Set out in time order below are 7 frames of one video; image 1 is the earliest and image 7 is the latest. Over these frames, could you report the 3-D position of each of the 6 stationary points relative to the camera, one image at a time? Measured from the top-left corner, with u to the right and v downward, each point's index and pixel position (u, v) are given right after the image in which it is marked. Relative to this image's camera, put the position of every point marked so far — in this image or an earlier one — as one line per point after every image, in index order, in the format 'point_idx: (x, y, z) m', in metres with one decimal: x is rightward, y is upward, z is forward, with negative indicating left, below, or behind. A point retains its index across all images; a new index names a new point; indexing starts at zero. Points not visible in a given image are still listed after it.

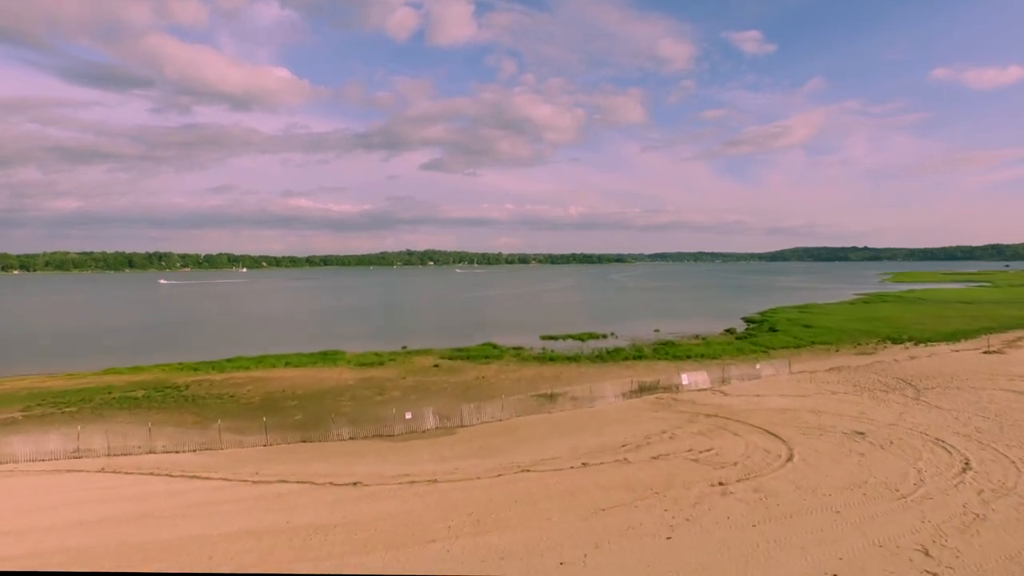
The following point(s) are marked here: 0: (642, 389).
0: (+4.5, -3.5, +19.9) m
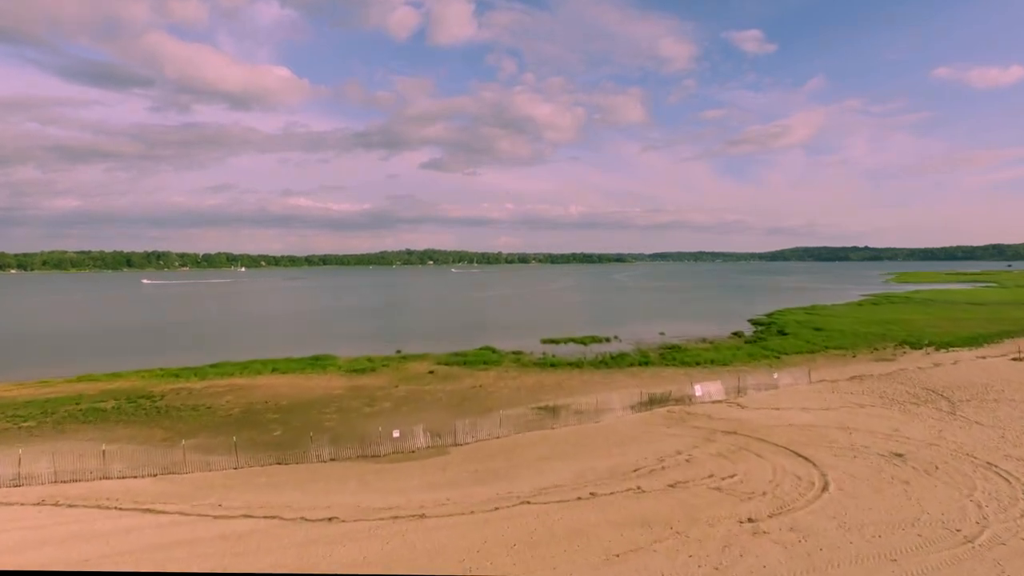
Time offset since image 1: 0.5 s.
0: (+4.4, -3.6, +18.4) m
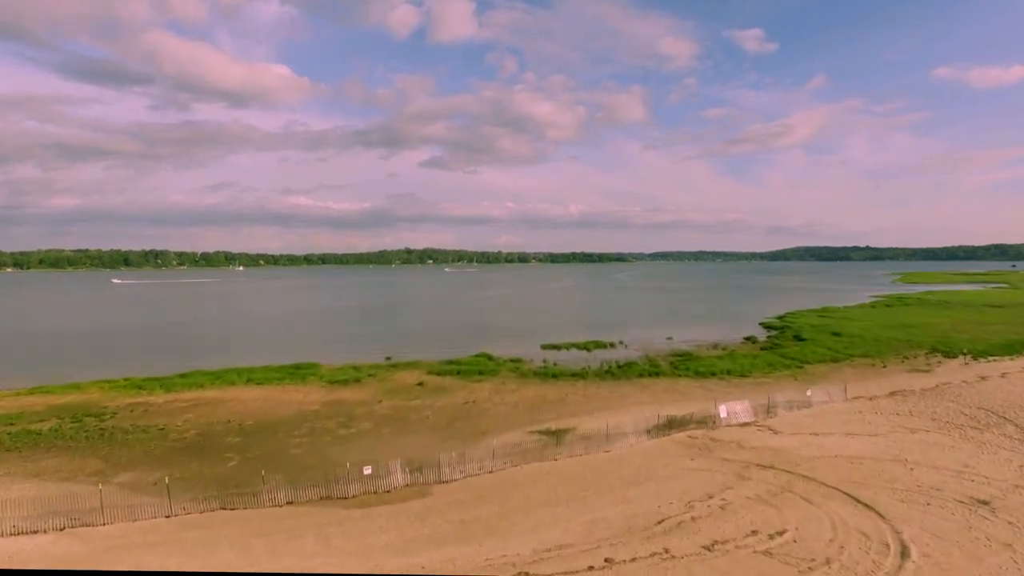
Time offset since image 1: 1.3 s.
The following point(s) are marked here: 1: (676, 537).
0: (+4.3, -3.8, +15.9) m
1: (+2.8, -4.2, +9.8) m
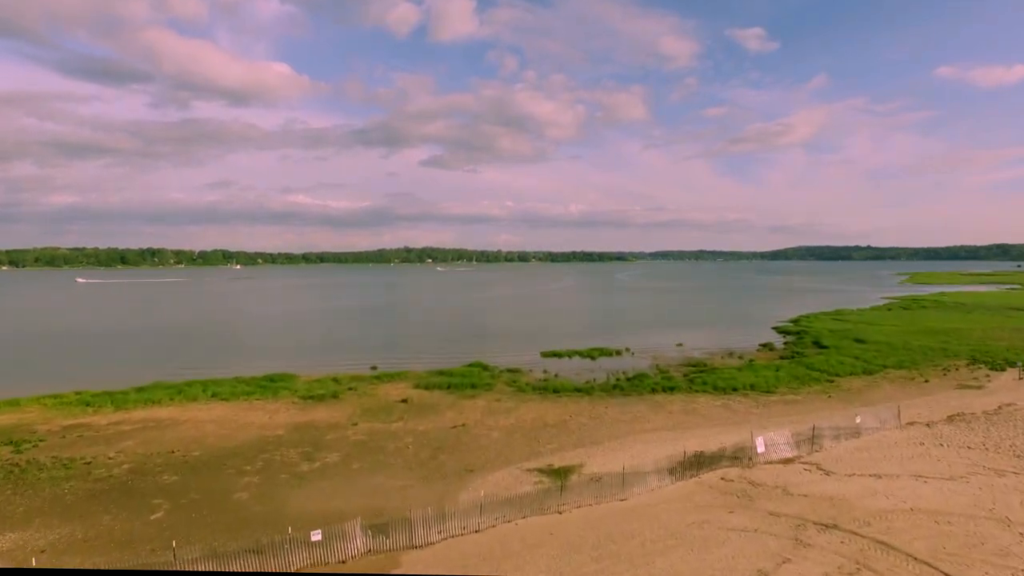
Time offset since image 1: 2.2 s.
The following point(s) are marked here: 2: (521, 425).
0: (+4.2, -4.0, +13.1) m
1: (+2.6, -4.4, +7.0) m
2: (+0.3, -4.2, +17.7) m
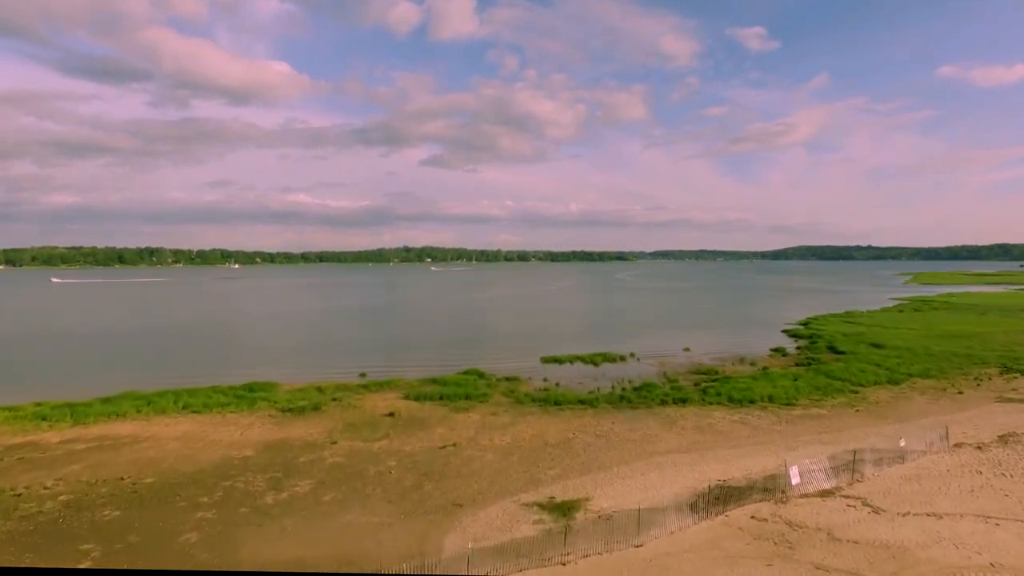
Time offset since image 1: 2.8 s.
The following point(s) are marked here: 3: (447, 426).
0: (+4.1, -4.1, +11.3) m
1: (+2.5, -4.5, +5.1) m
2: (+0.2, -4.3, +15.8) m
3: (-2.1, -4.4, +18.2) m
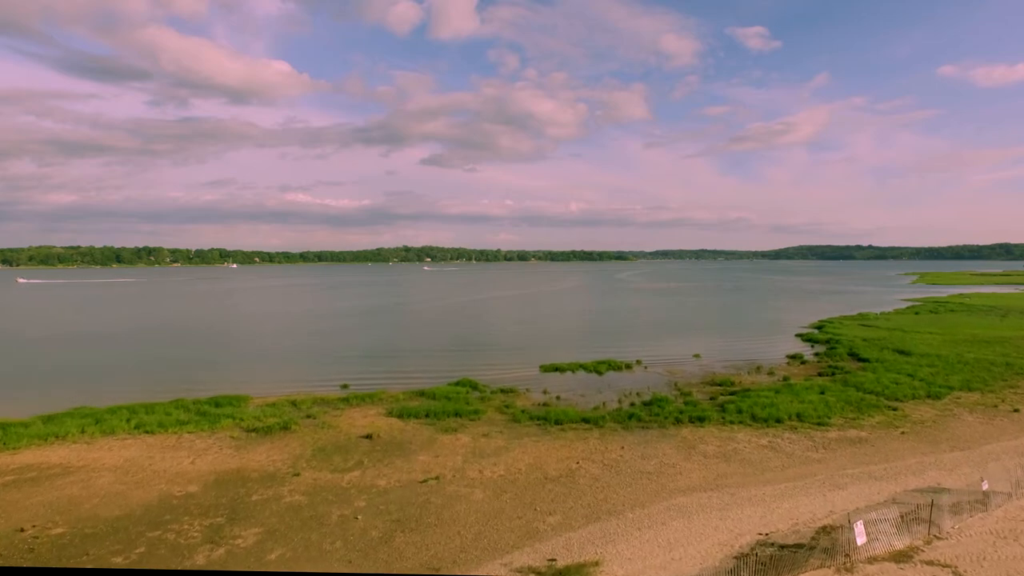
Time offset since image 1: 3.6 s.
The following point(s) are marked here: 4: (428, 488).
0: (+4.0, -4.2, +8.8) m
1: (+2.4, -4.6, +2.7) m
2: (0.0, -4.4, +13.4) m
3: (-2.2, -4.5, +15.8) m
4: (-1.9, -4.5, +13.1) m
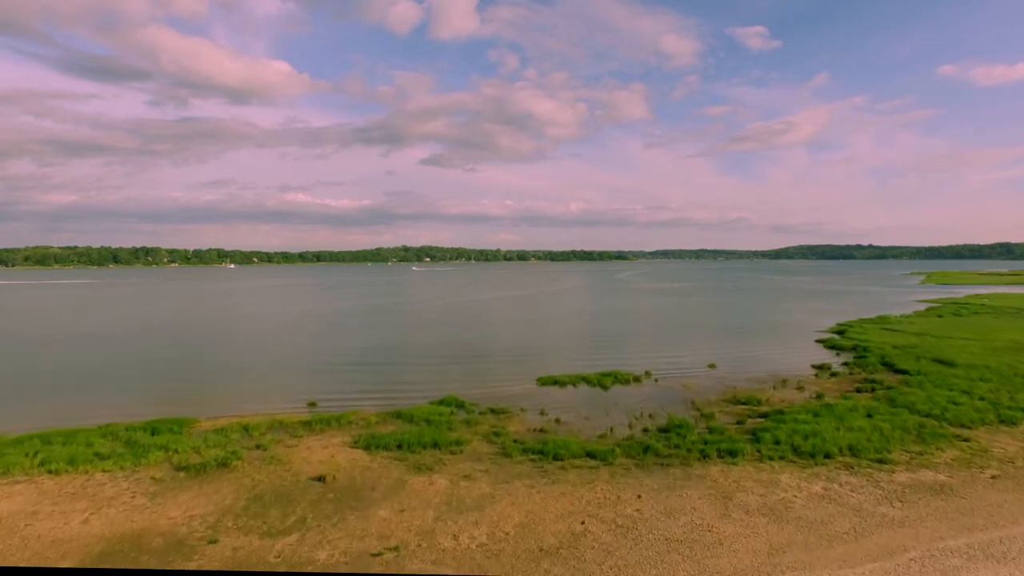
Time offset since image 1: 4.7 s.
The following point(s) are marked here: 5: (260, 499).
0: (+3.7, -4.4, +5.4) m
1: (+2.1, -4.8, -0.7) m
2: (-0.3, -4.6, +10.0) m
3: (-2.5, -4.6, +12.4) m
4: (-2.2, -4.7, +9.7) m
5: (-5.7, -4.7, +13.0) m
